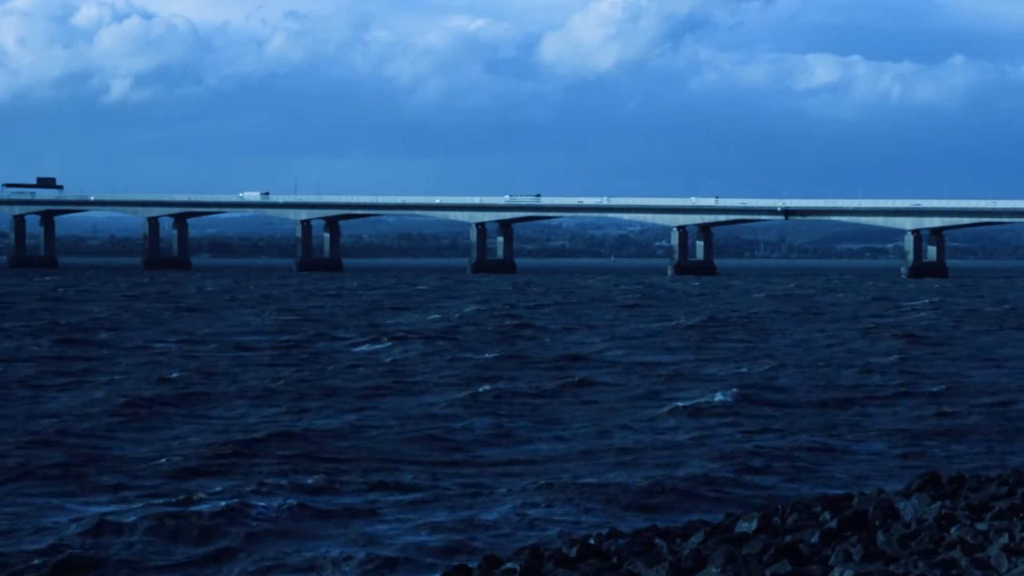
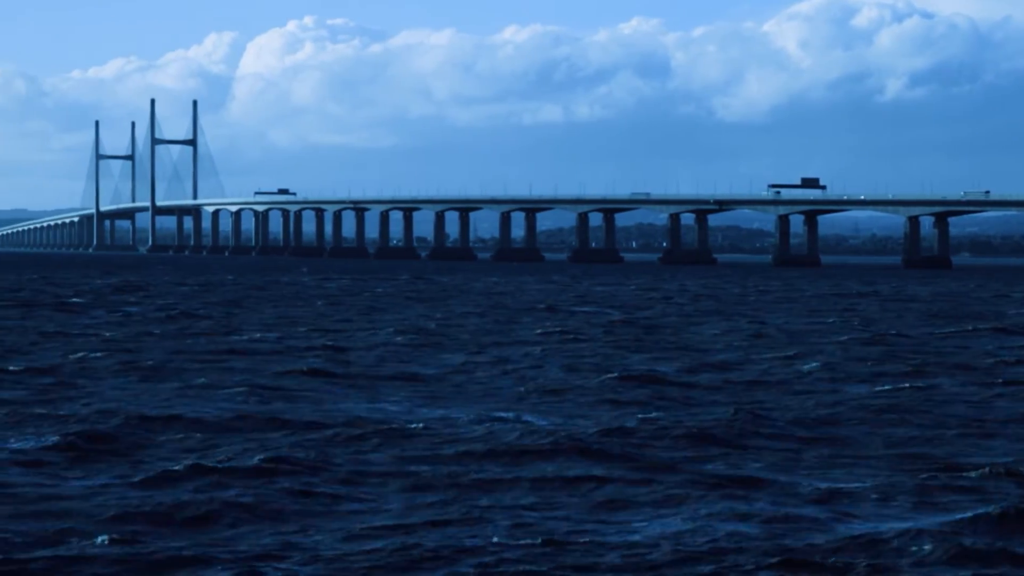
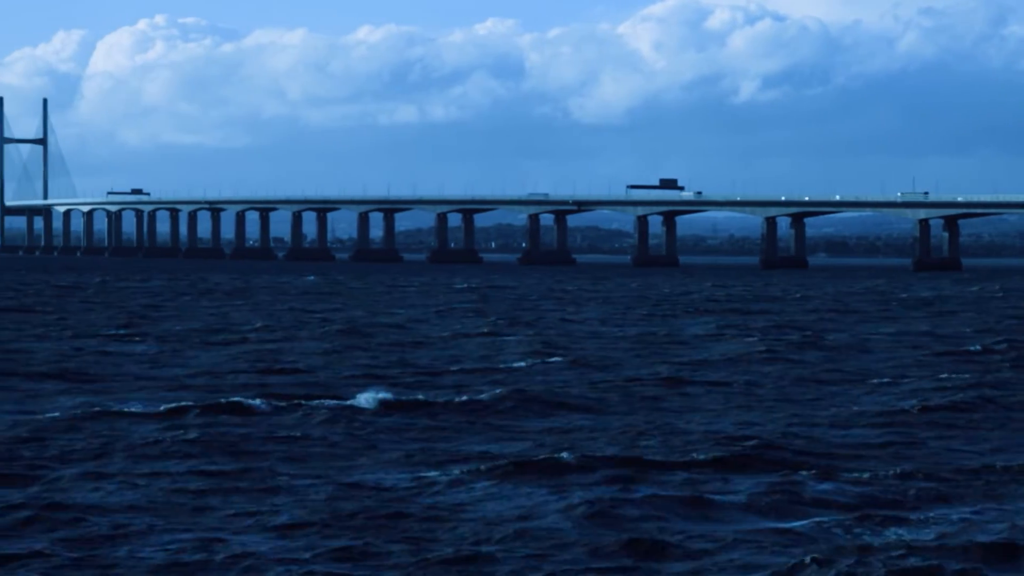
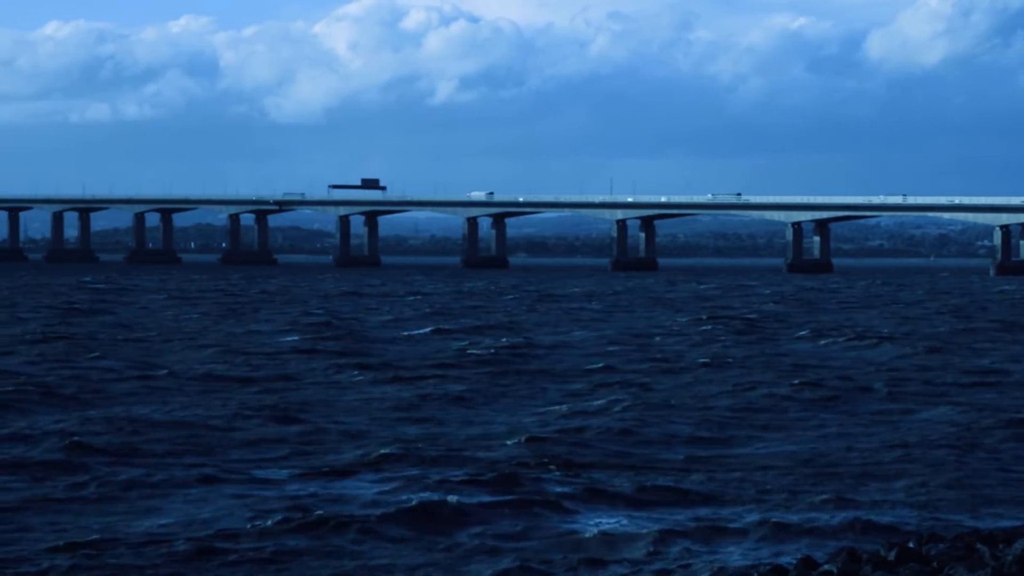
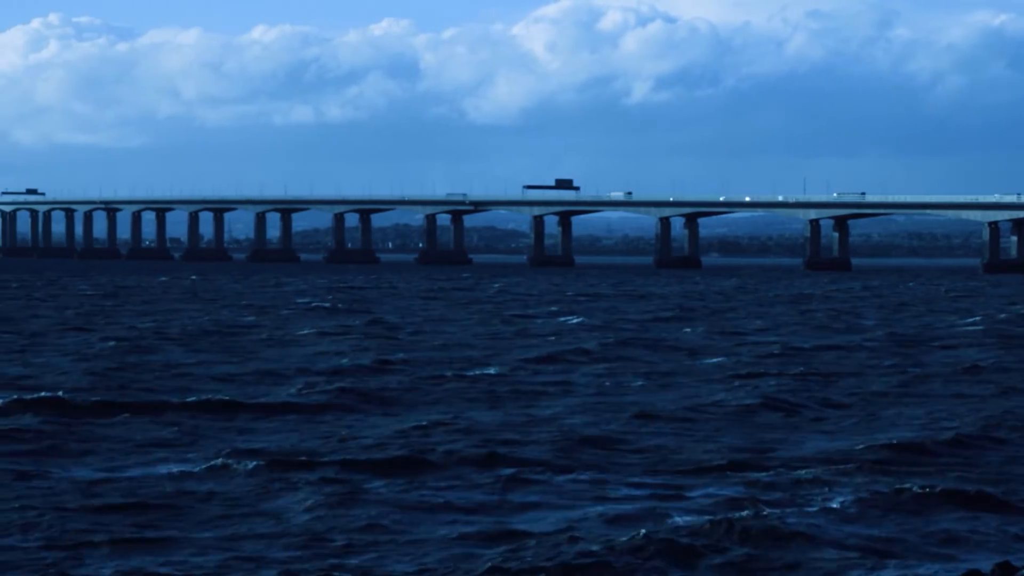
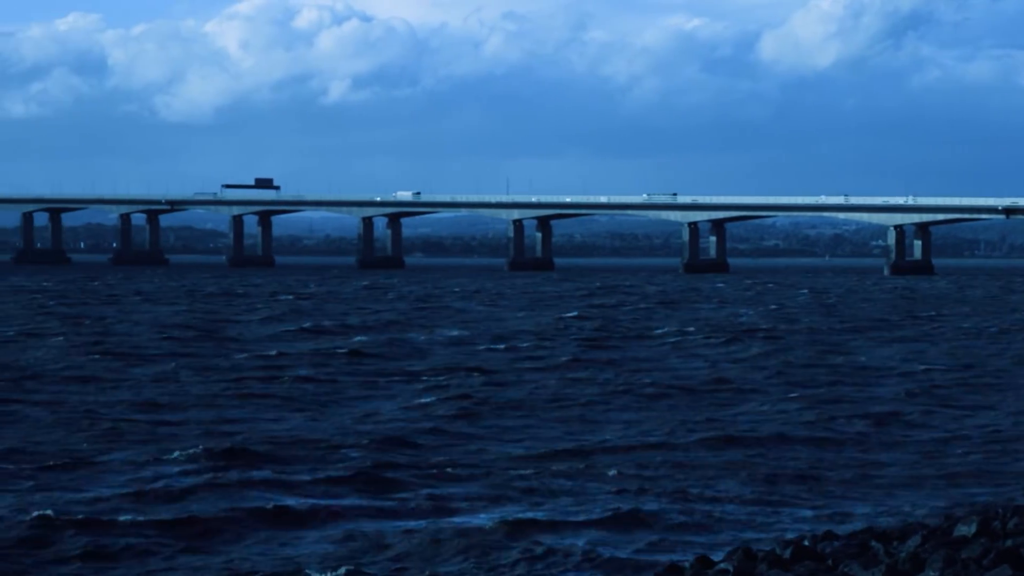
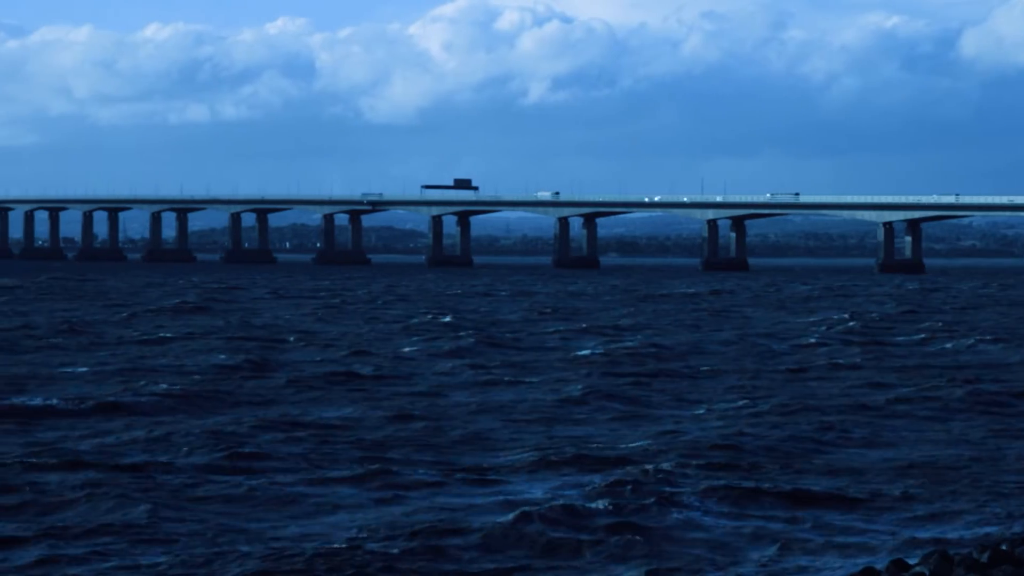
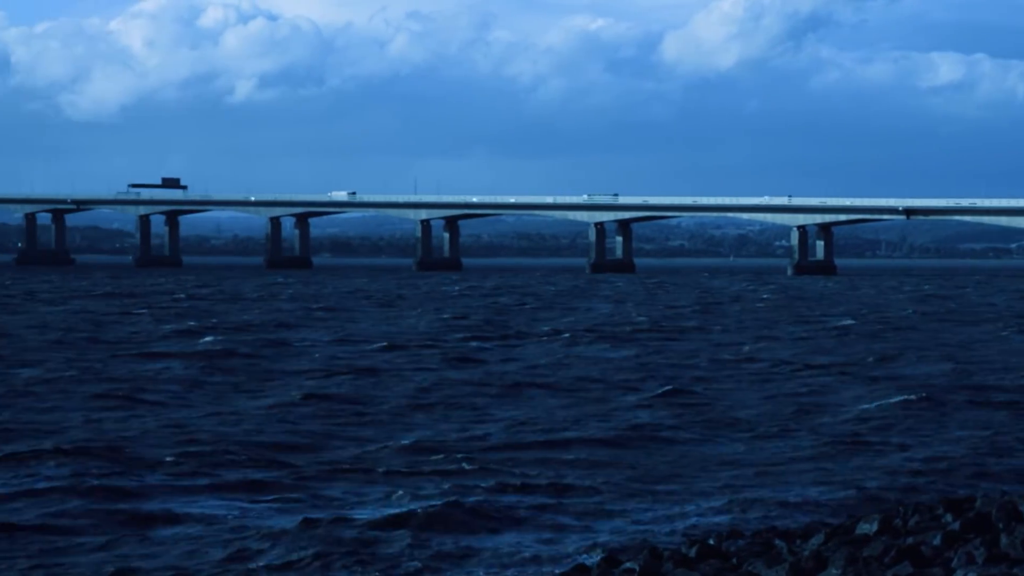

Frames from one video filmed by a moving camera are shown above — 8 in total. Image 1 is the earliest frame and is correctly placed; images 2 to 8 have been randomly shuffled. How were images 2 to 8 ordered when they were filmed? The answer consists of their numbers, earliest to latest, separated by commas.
8, 6, 4, 7, 5, 3, 2
